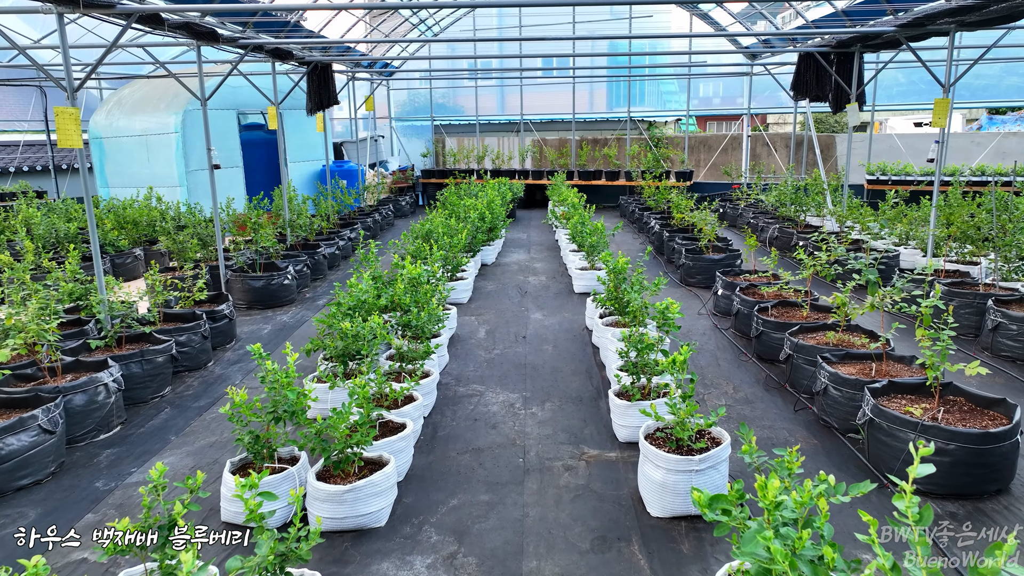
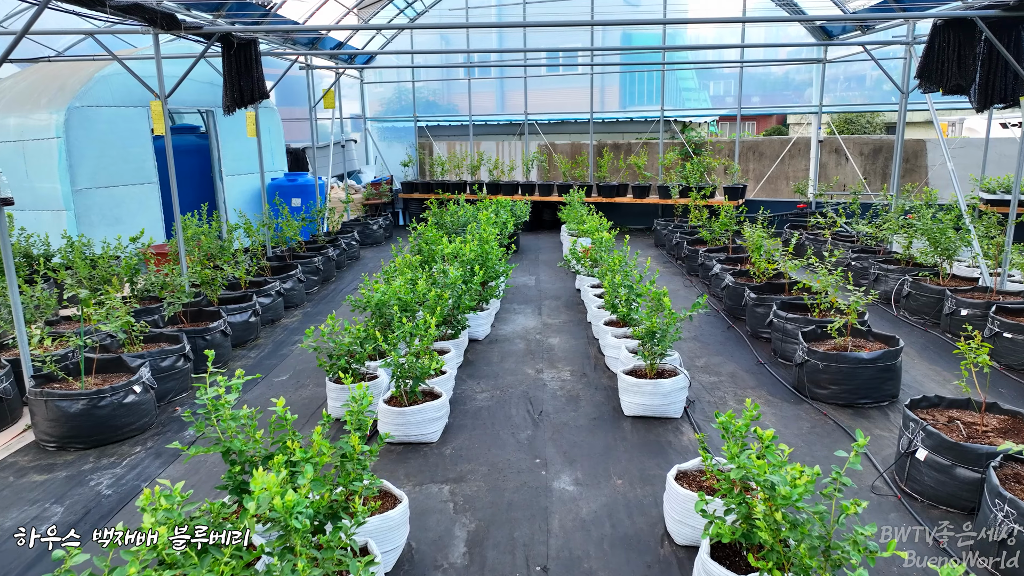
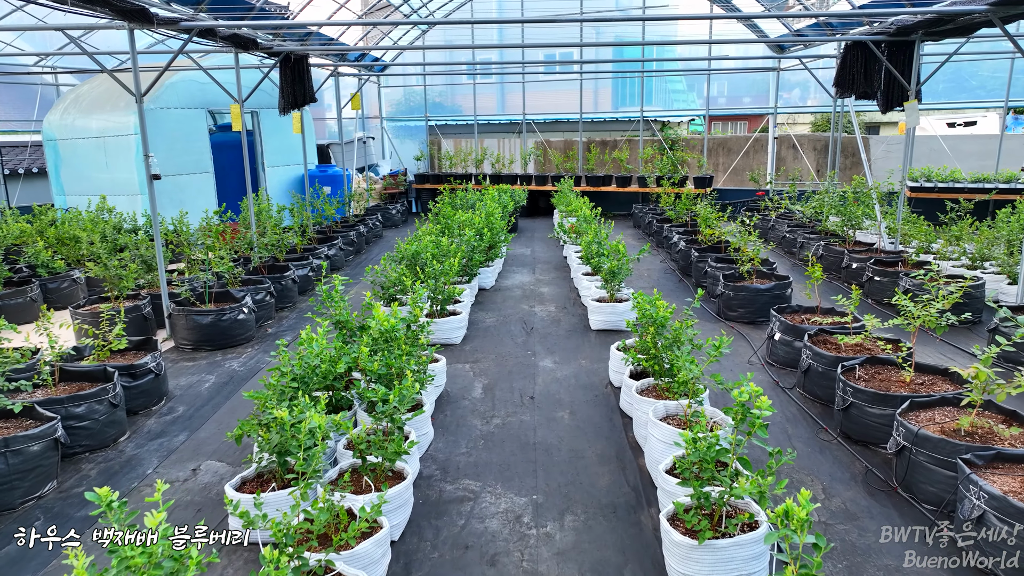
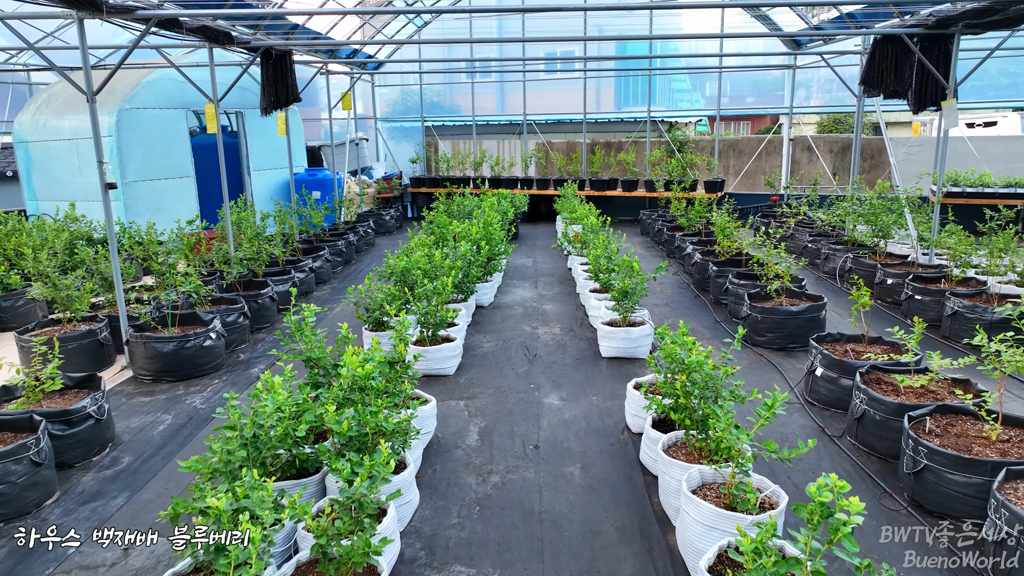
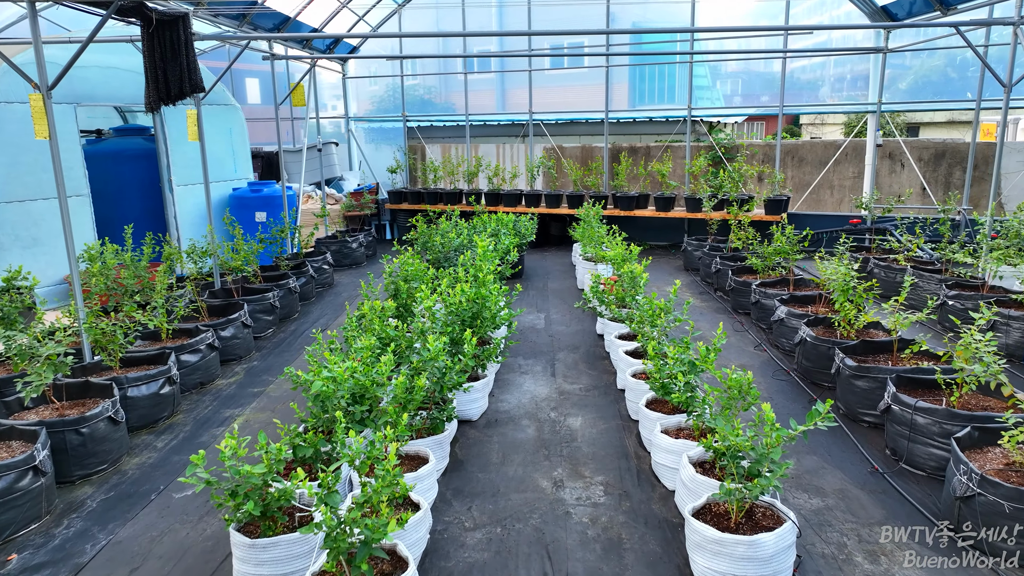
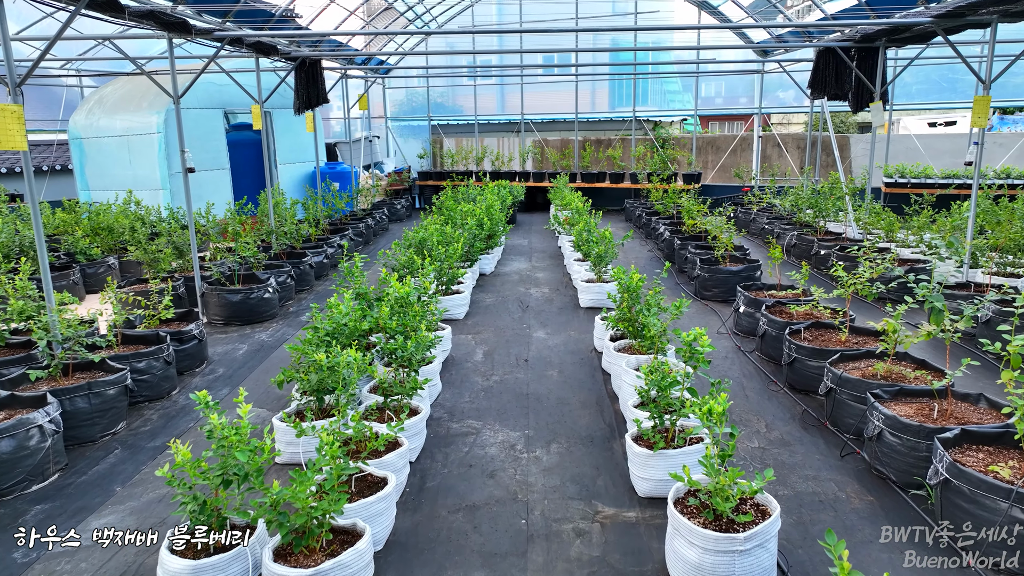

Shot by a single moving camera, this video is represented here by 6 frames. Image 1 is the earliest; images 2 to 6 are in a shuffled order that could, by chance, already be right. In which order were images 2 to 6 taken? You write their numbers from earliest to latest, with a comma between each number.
6, 3, 4, 2, 5
